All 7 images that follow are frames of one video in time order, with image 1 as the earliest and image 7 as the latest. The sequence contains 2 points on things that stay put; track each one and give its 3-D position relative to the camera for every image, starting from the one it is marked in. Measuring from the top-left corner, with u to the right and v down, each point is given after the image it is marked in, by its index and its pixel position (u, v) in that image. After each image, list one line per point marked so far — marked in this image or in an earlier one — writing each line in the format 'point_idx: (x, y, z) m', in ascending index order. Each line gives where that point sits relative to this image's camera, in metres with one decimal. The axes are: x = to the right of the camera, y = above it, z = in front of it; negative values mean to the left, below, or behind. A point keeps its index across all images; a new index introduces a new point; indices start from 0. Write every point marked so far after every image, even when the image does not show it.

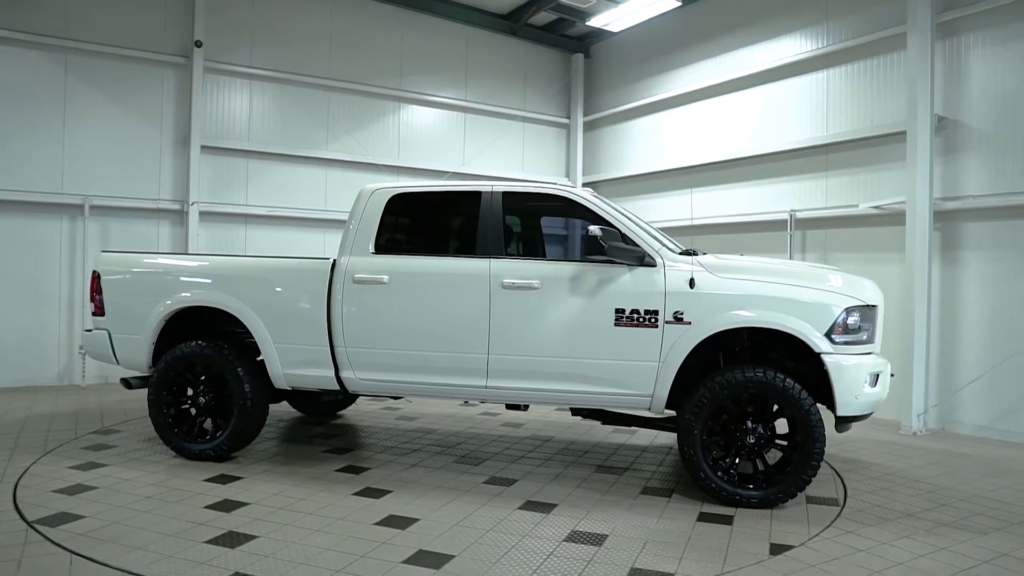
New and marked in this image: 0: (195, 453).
0: (-2.2, -1.1, +4.5) m
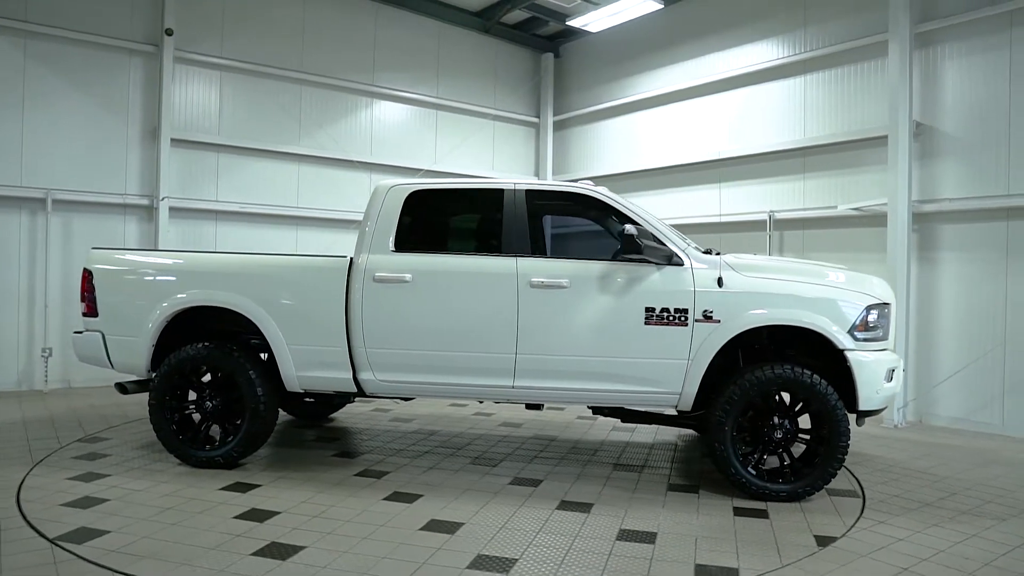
0: (-2.0, -1.1, +4.3) m
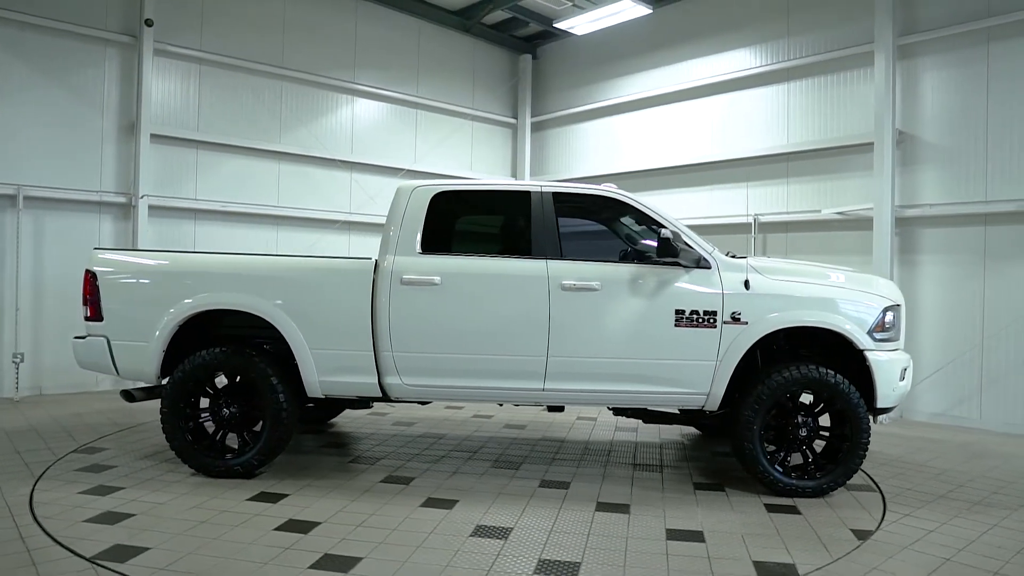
0: (-1.8, -1.2, +4.2) m
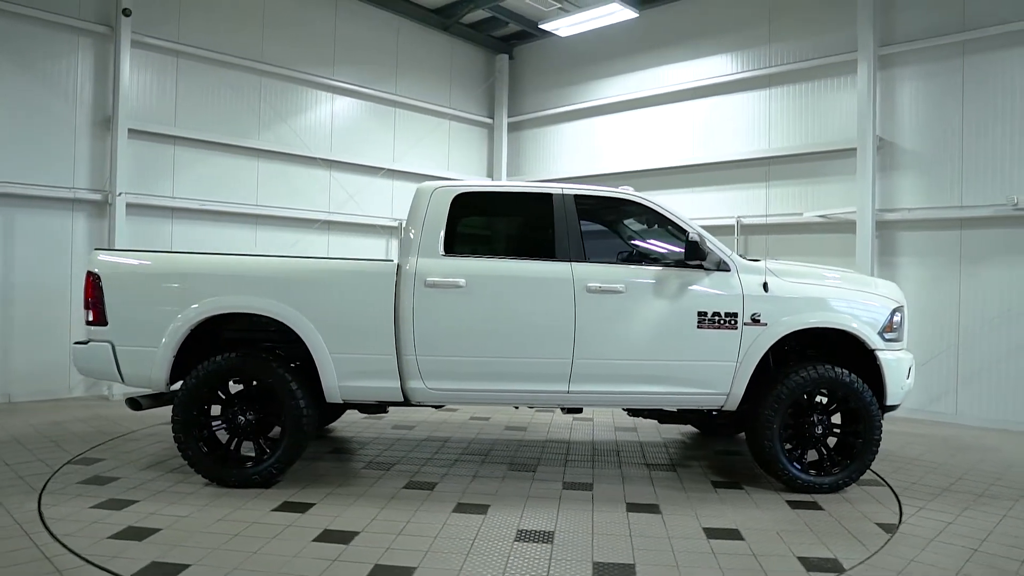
0: (-1.7, -1.2, +4.0) m
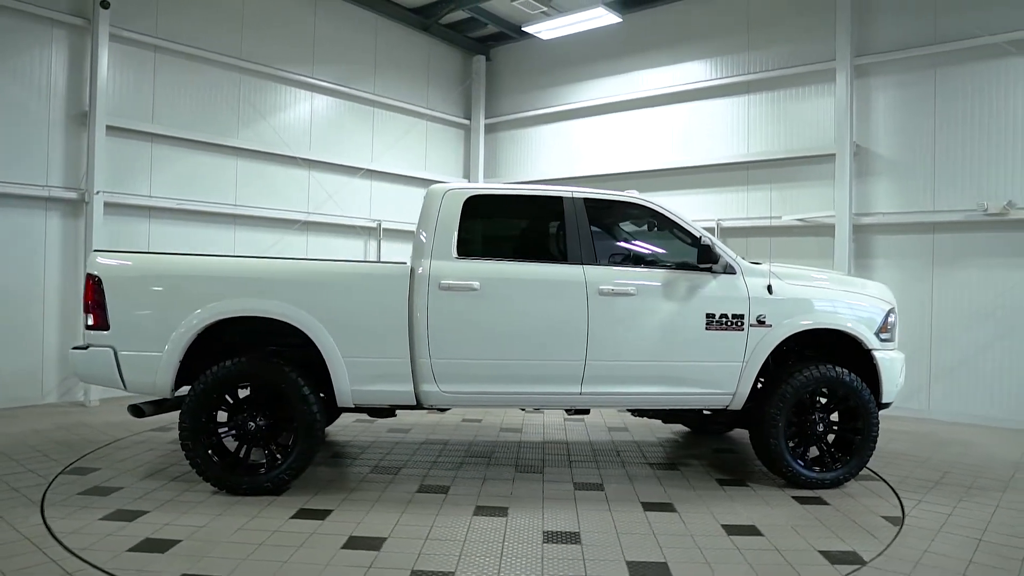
0: (-1.6, -1.2, +3.9) m
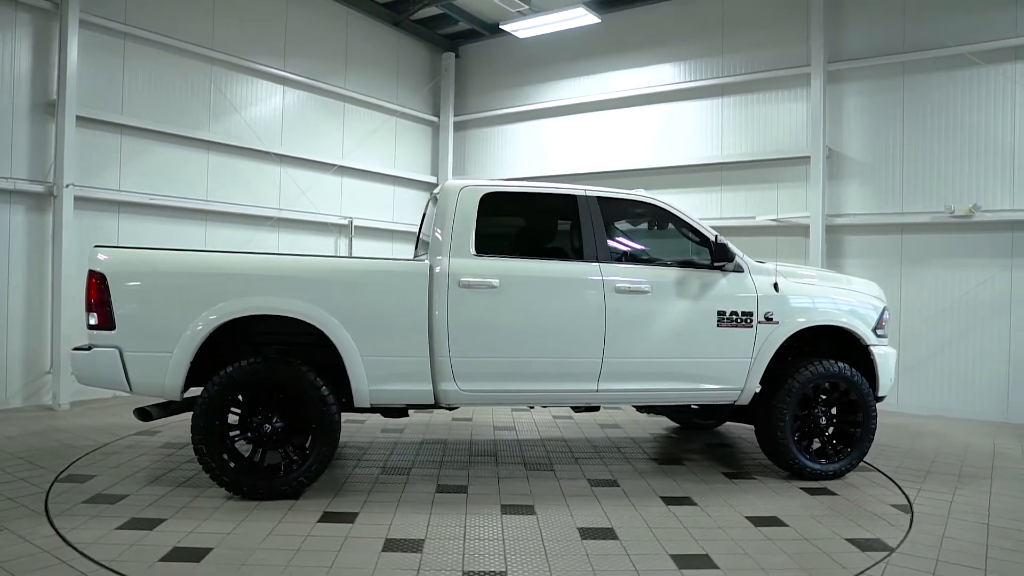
0: (-1.4, -1.2, +3.8) m
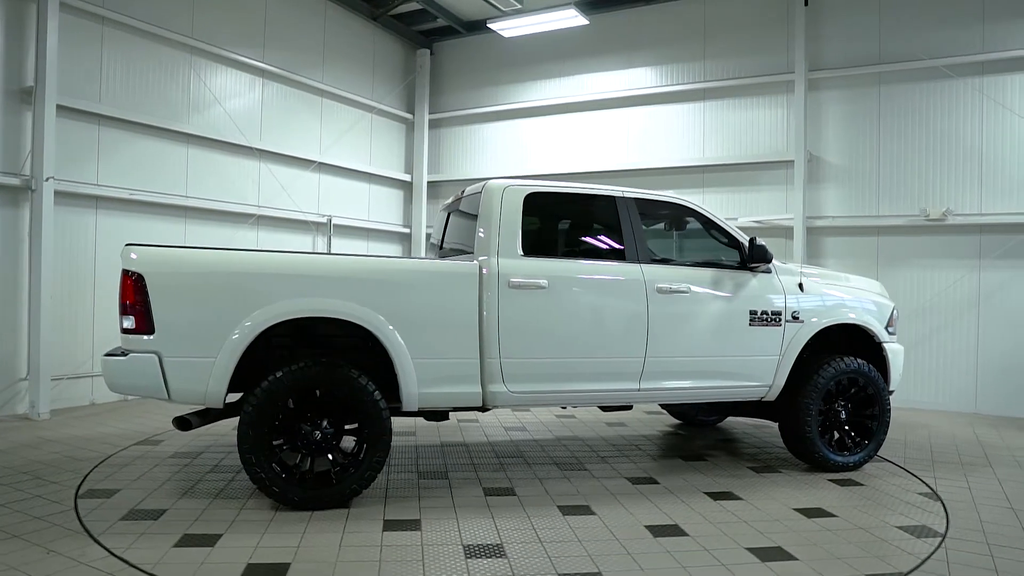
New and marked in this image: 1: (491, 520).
0: (-1.1, -1.2, +3.7) m
1: (-0.1, -1.3, +3.6) m
